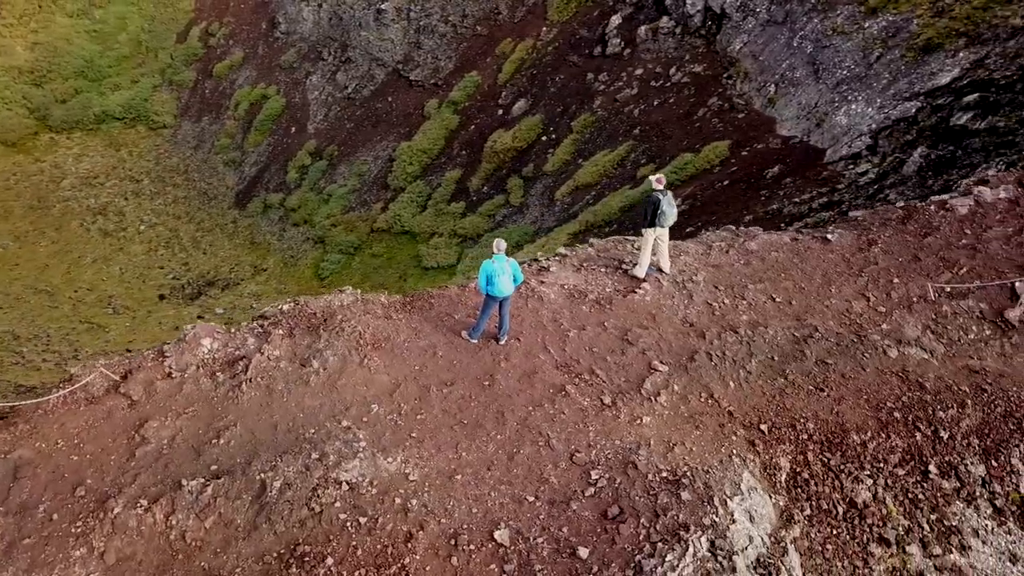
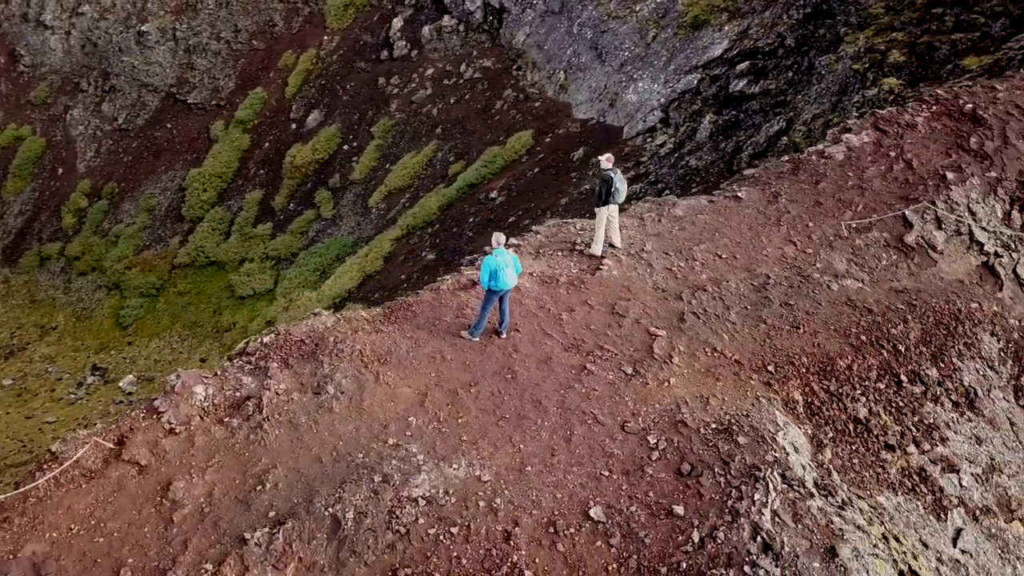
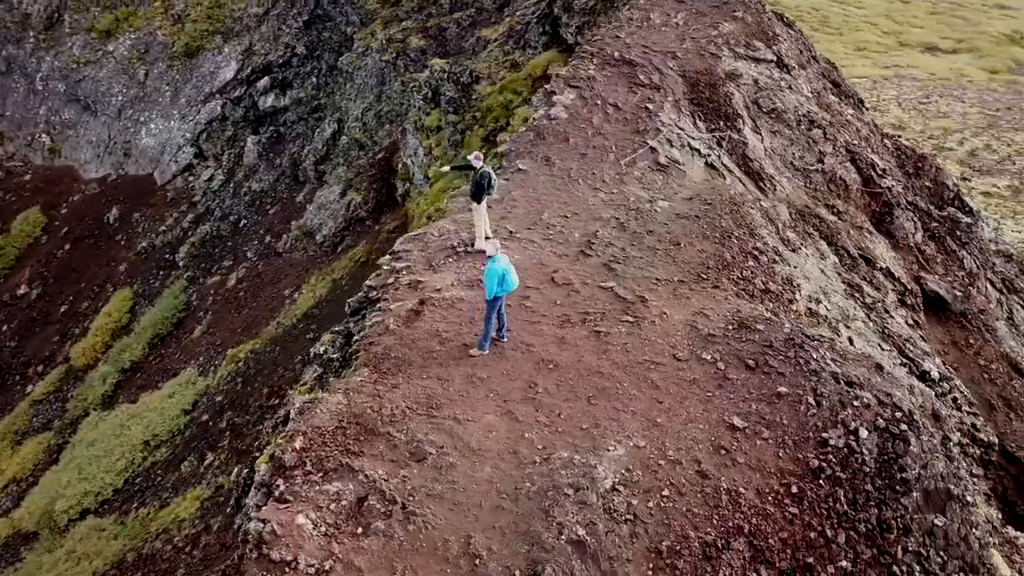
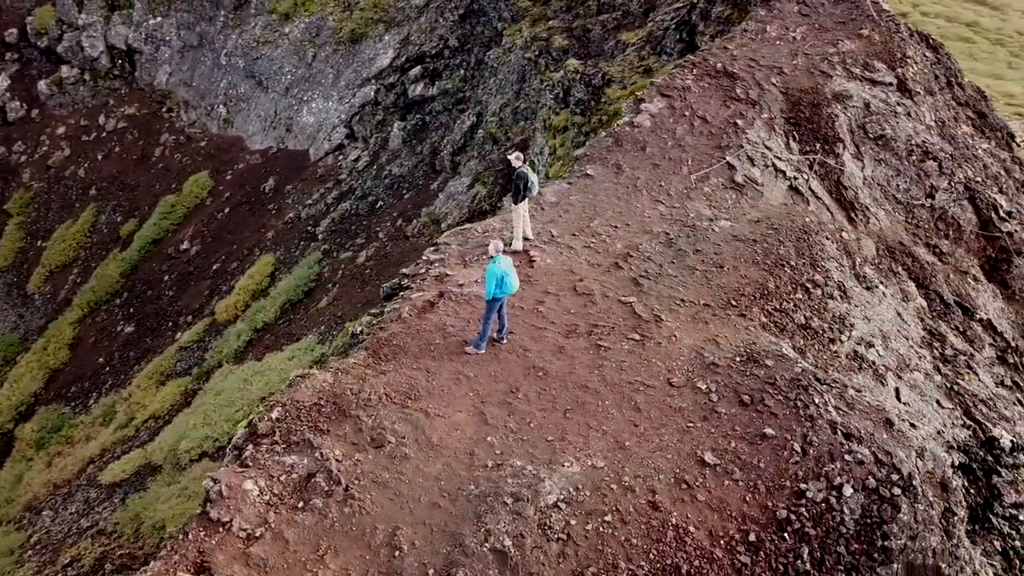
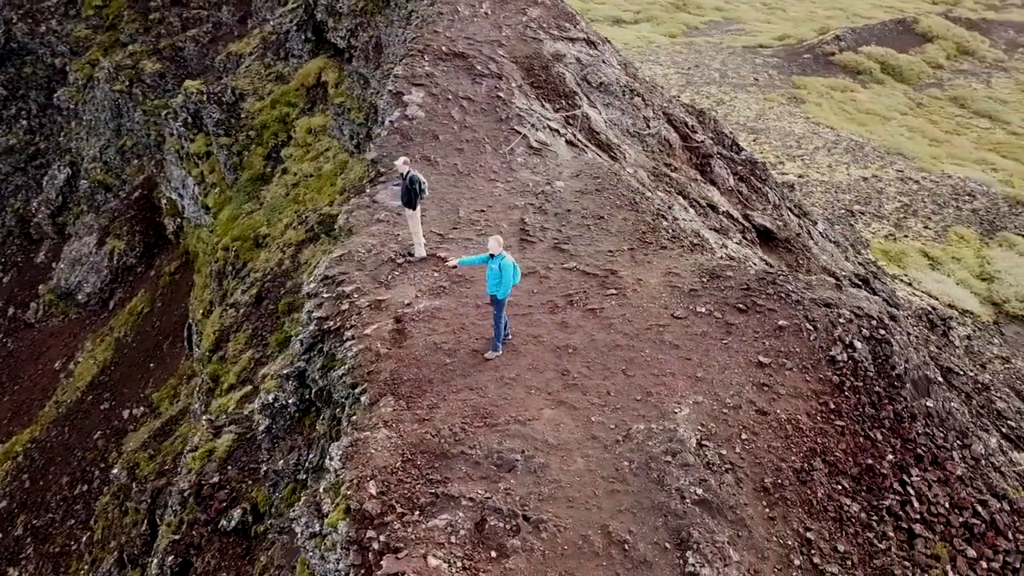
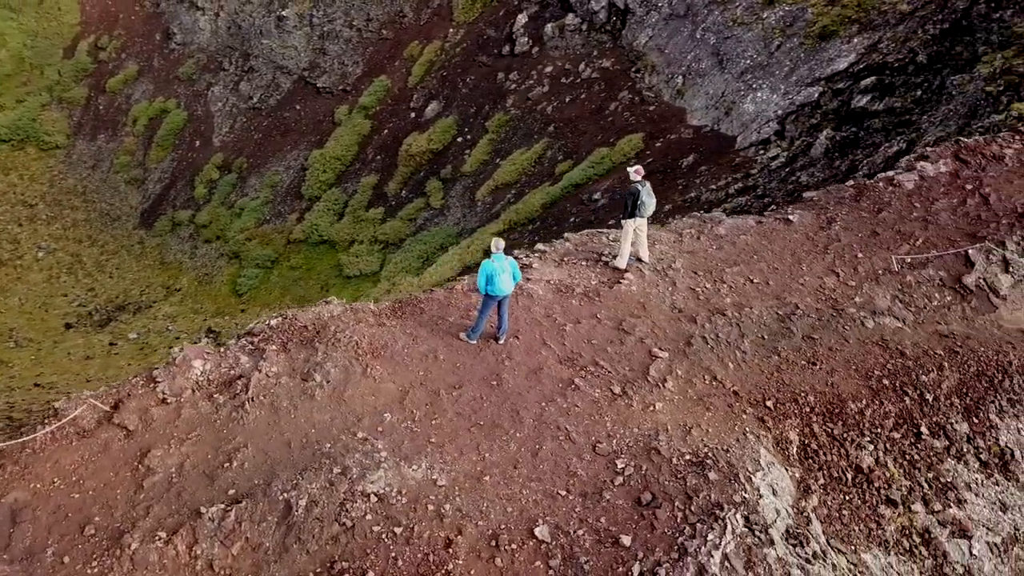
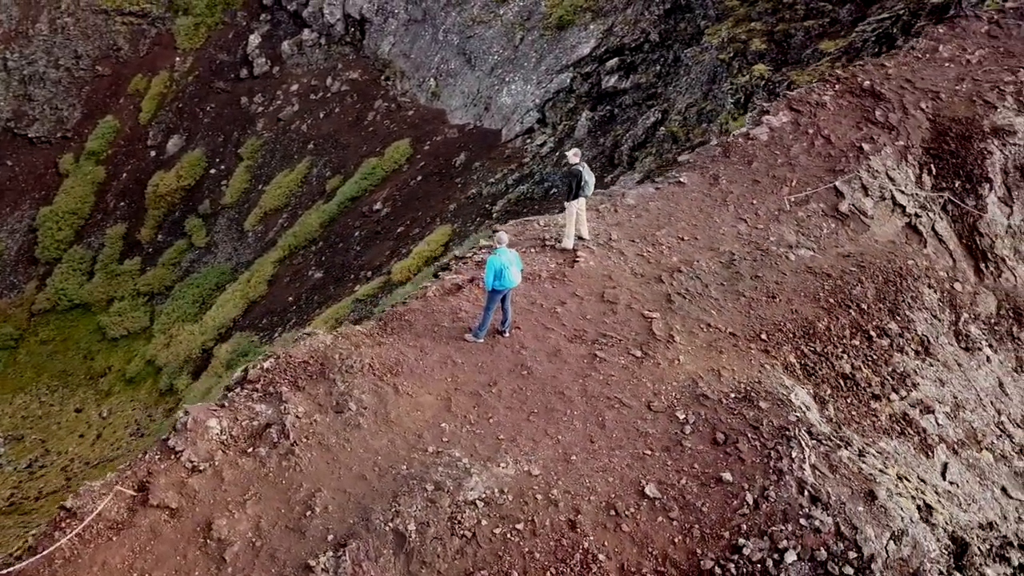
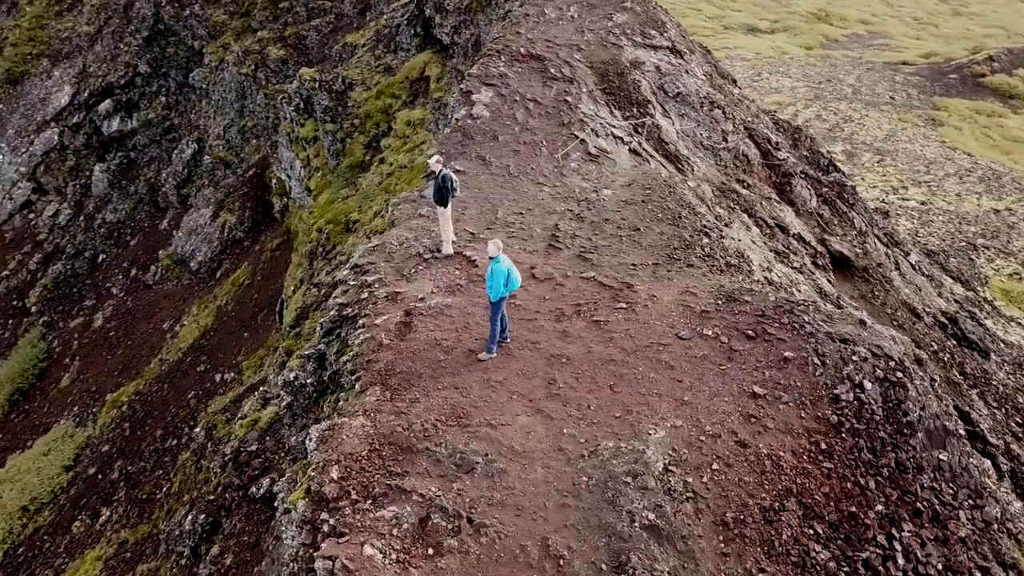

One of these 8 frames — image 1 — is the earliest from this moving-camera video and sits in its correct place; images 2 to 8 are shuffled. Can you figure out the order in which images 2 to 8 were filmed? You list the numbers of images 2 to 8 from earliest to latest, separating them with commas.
6, 2, 7, 4, 3, 8, 5
